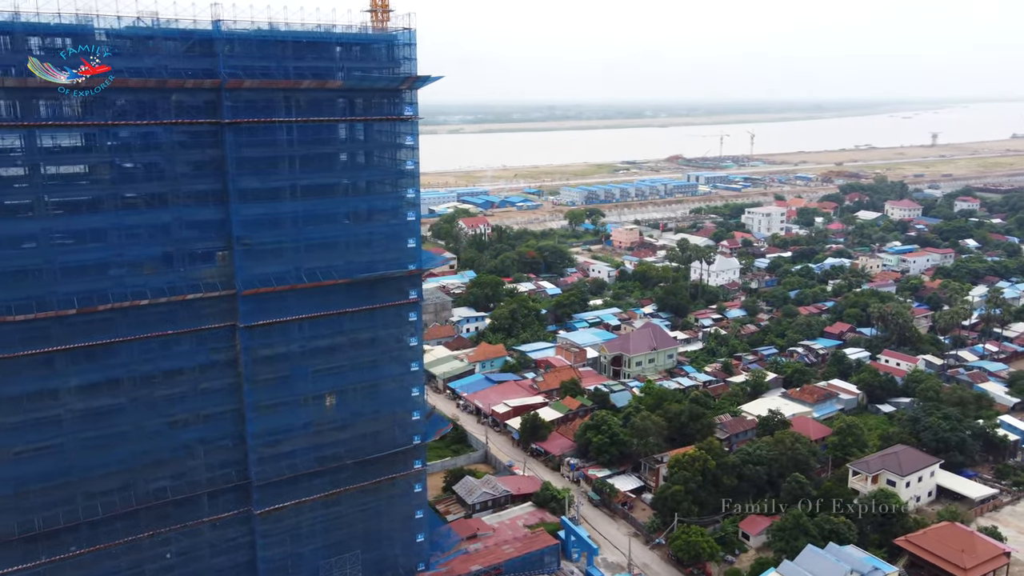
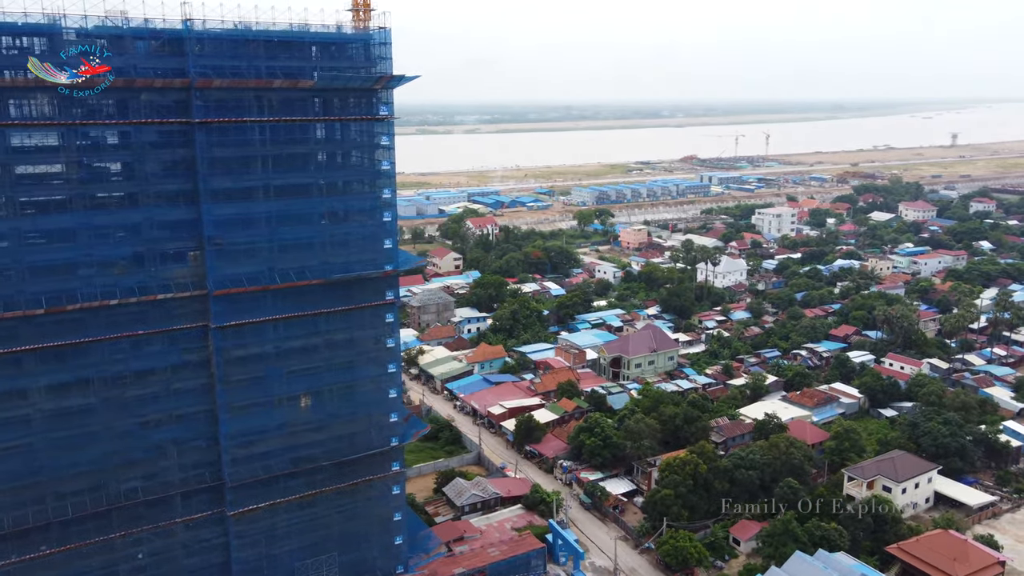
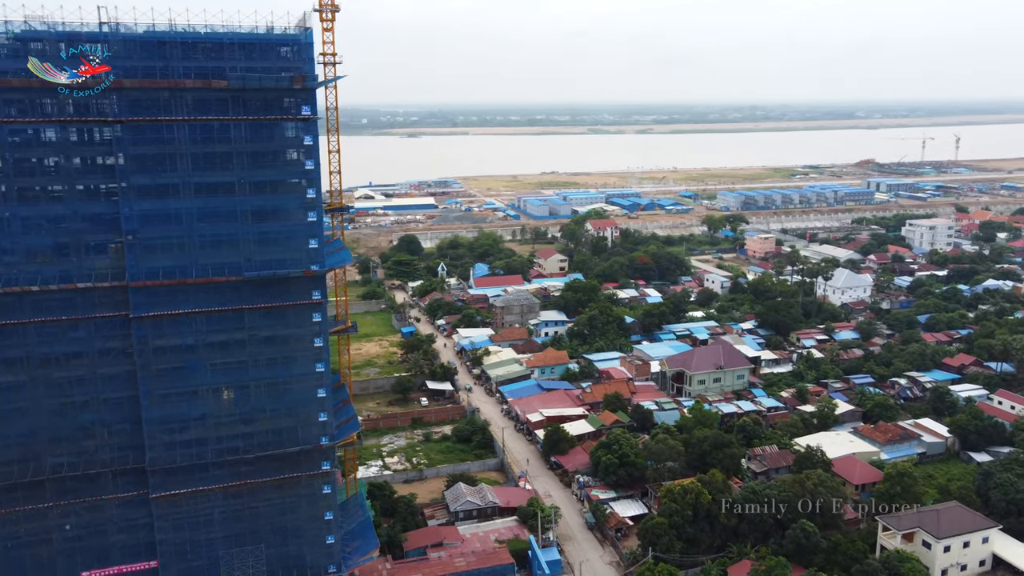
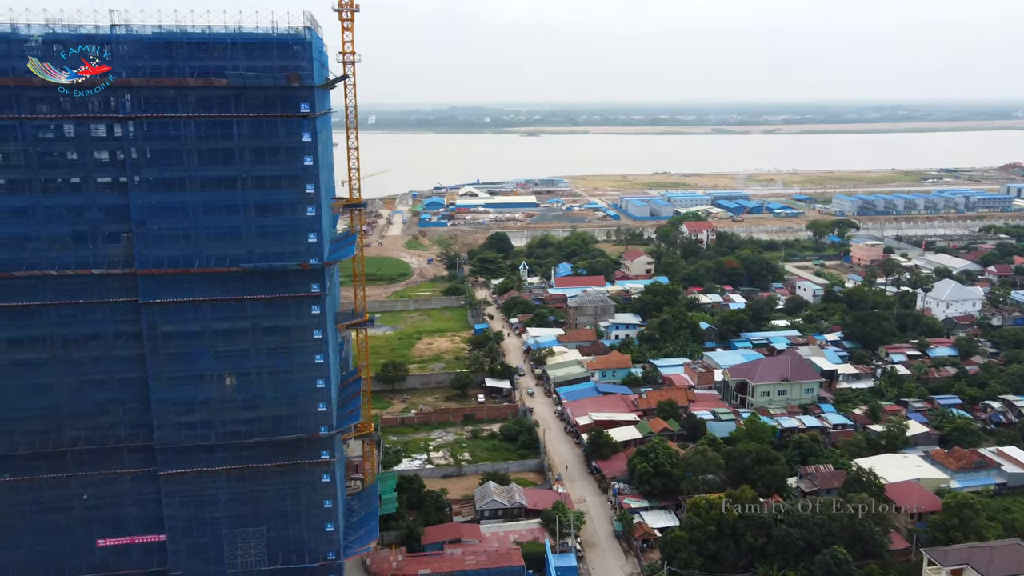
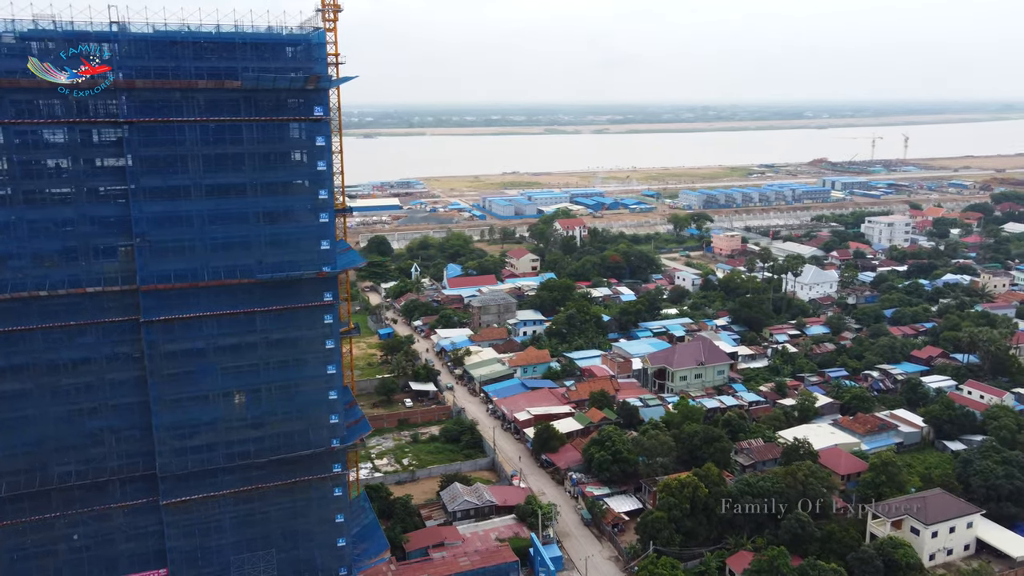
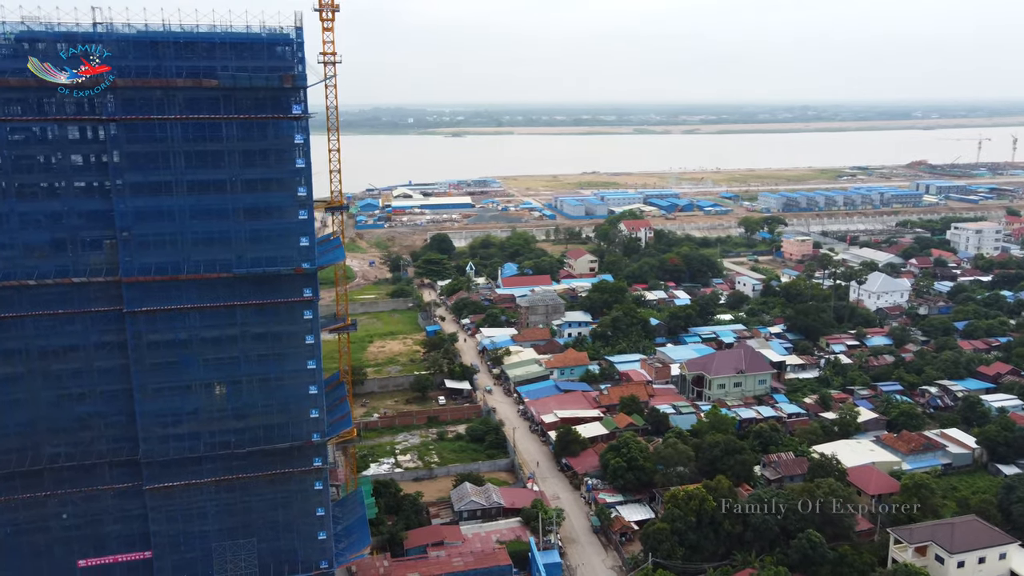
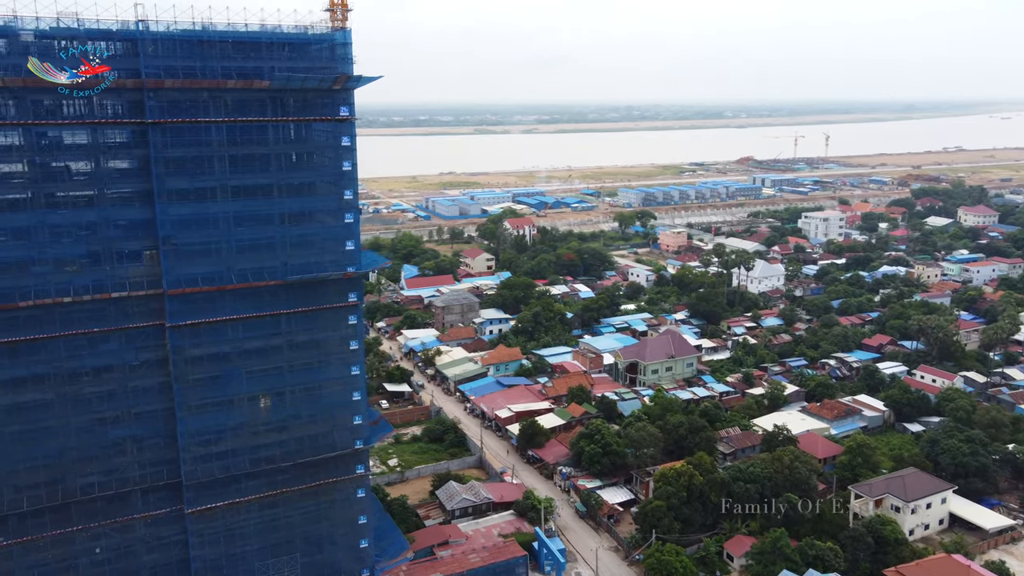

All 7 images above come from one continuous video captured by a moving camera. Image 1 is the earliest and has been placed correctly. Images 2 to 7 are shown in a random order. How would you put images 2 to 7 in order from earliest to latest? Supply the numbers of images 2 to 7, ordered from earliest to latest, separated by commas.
2, 7, 5, 3, 6, 4
